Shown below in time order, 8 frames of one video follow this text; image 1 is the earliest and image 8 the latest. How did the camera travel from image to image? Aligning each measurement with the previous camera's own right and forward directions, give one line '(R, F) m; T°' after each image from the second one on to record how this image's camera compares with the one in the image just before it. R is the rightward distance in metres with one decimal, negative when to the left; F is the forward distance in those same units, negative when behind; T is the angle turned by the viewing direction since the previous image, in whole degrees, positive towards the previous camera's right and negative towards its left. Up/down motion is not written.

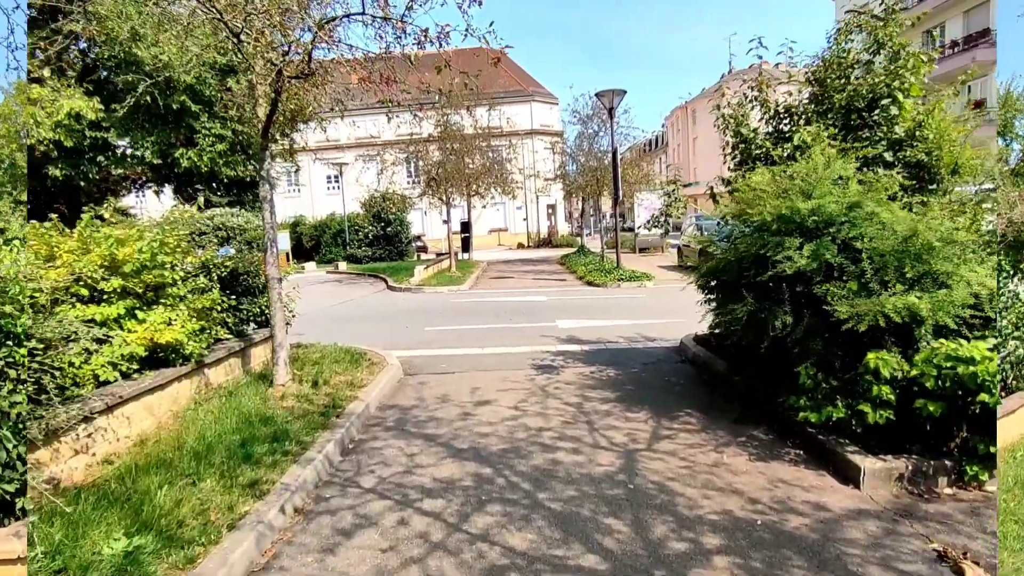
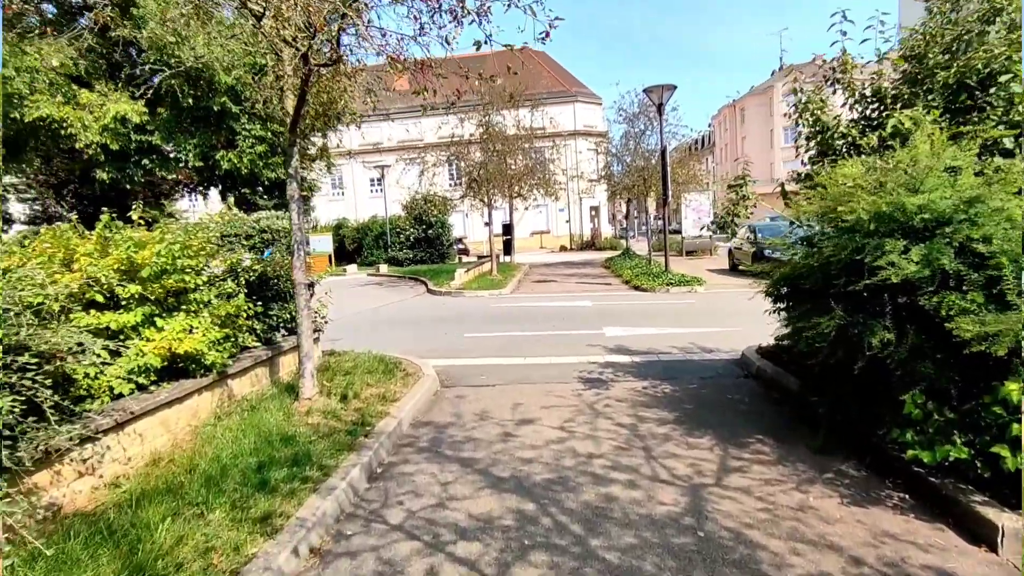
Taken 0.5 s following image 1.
(0.0, +0.5) m; -4°
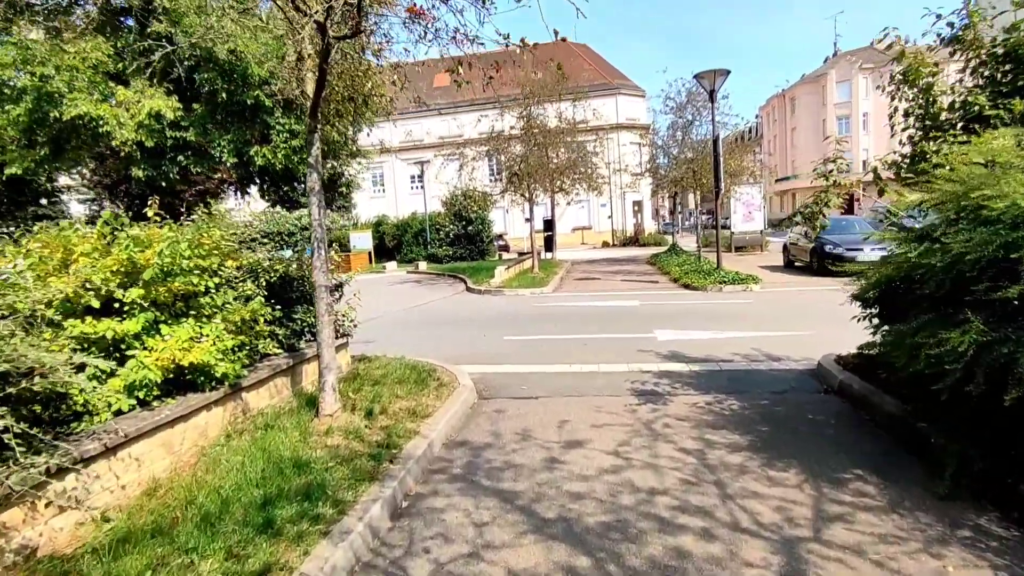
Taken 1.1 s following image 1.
(0.0, +0.6) m; -4°
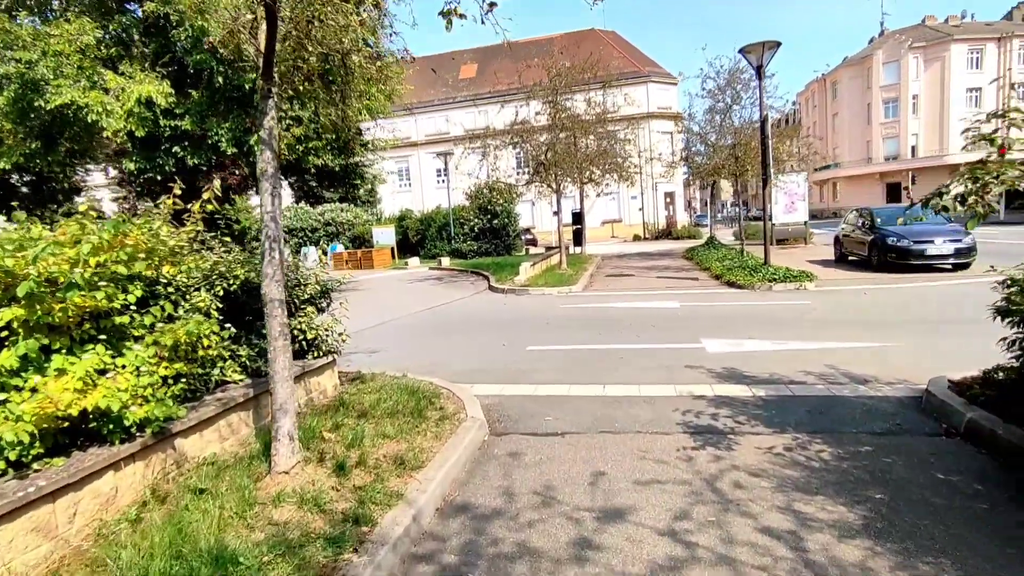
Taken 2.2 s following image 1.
(+0.1, +1.2) m; -3°
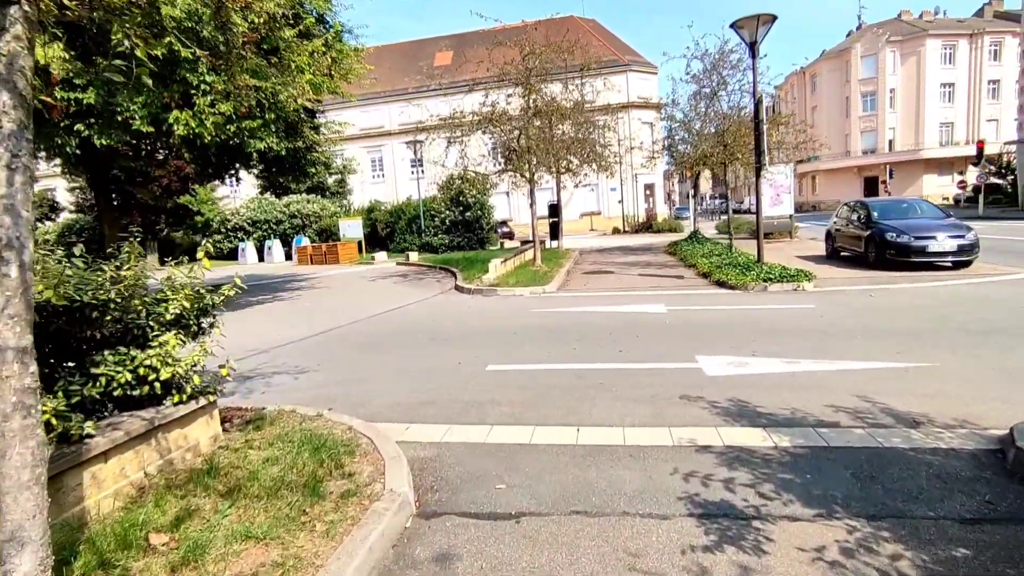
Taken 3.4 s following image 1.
(+0.2, +1.4) m; +2°
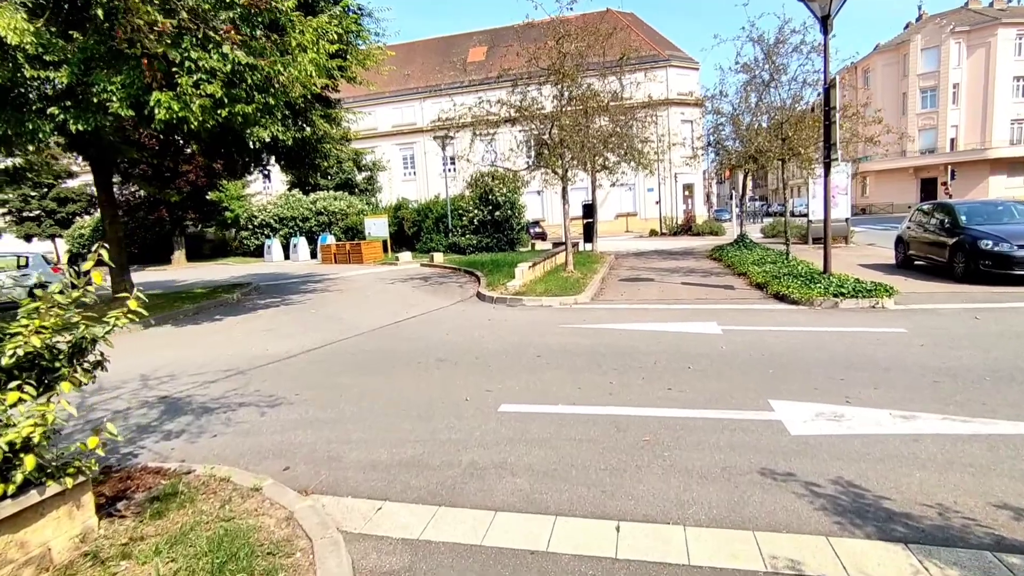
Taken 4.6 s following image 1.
(+0.1, +1.4) m; -3°
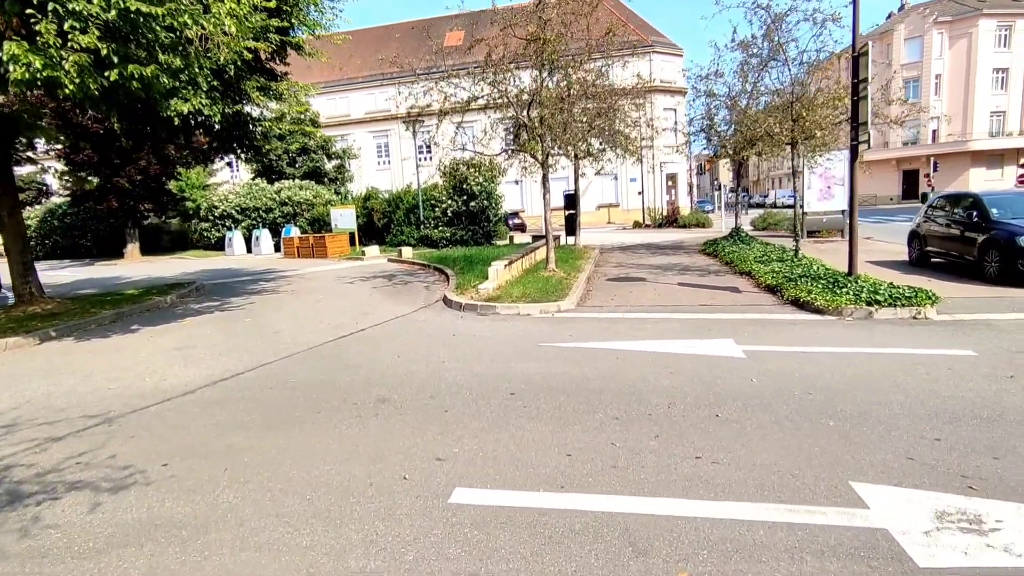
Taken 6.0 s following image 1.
(+0.1, +1.7) m; +2°
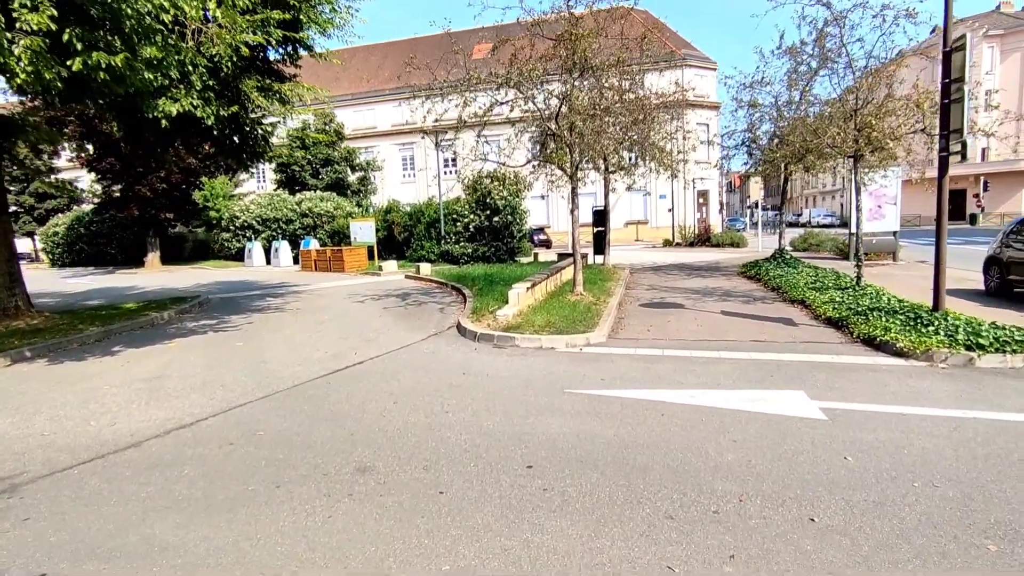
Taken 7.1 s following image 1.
(0.0, +1.2) m; -2°
